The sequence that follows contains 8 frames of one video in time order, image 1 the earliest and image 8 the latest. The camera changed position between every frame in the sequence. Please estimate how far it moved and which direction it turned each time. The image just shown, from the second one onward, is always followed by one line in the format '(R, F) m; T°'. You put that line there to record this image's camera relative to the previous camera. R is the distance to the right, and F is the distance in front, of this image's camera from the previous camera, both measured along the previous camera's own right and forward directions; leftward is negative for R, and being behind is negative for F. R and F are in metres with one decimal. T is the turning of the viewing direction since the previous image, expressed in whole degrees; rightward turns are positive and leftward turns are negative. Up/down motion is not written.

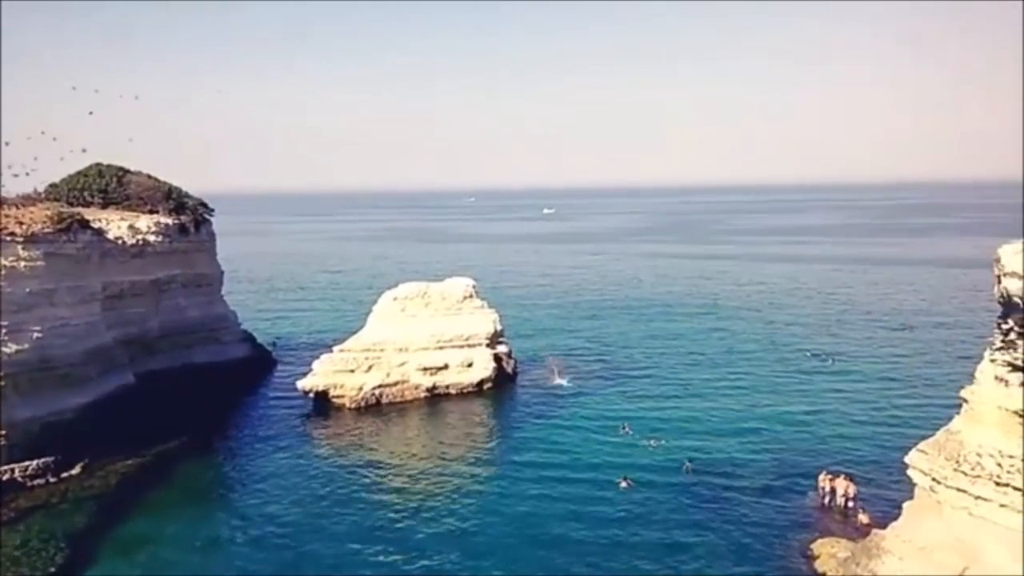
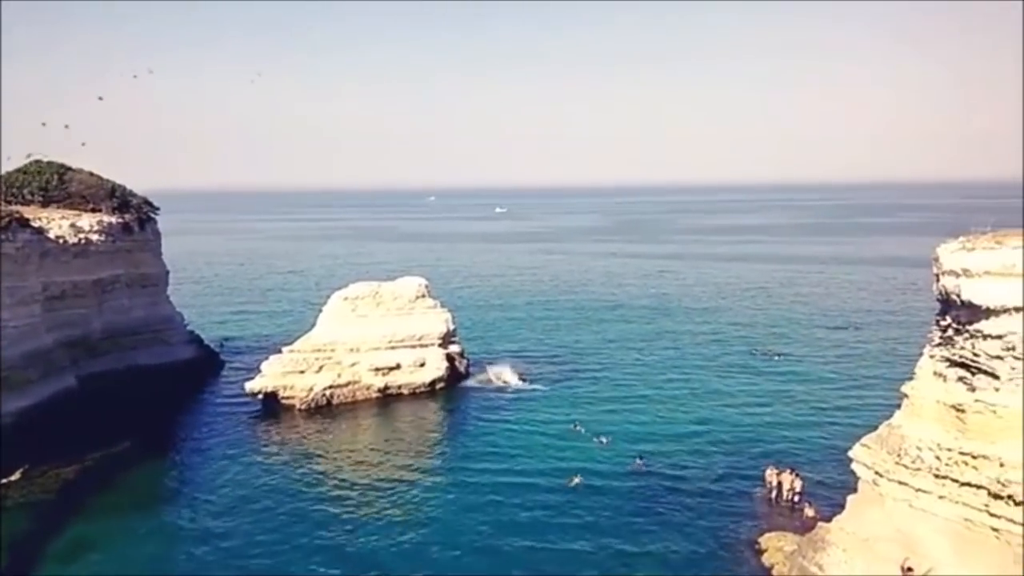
(+2.6, -1.3) m; -2°
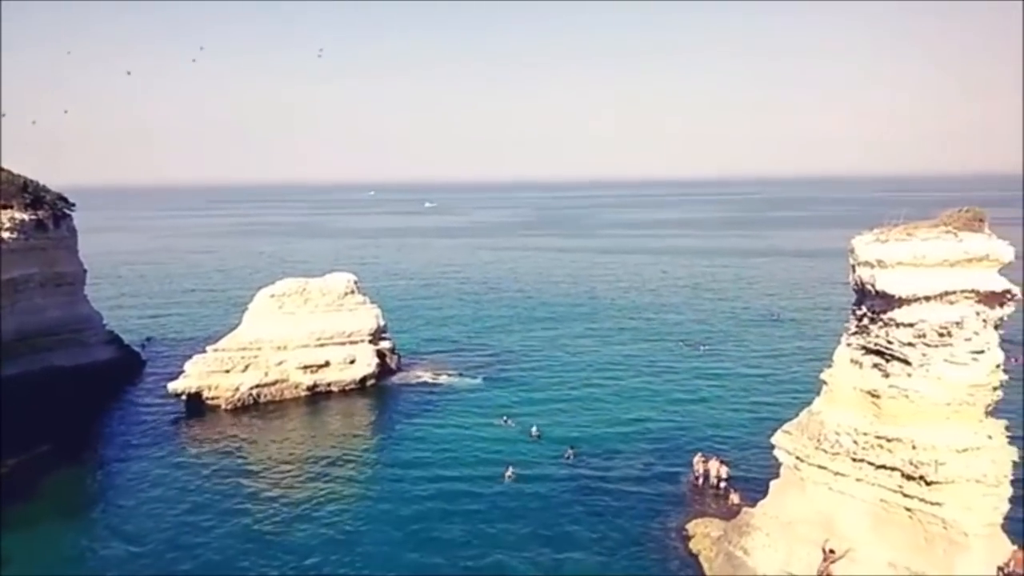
(+0.1, 0.0) m; +5°
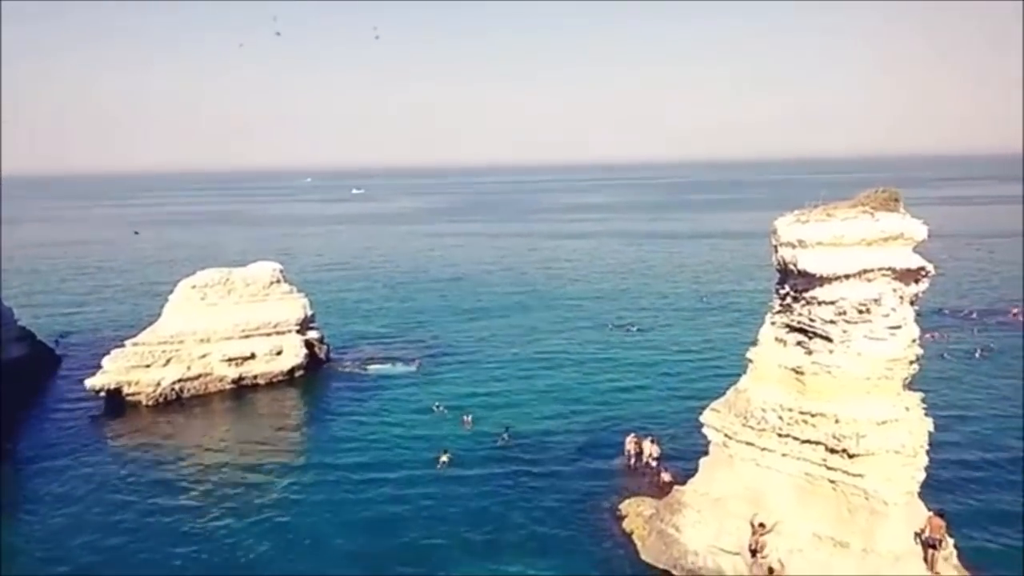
(+0.1, +0.2) m; +5°
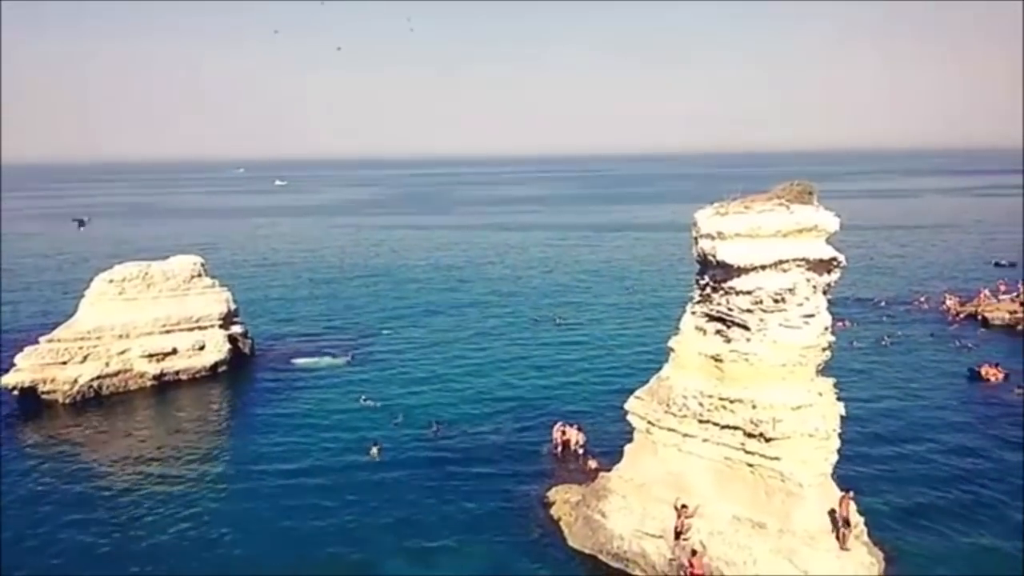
(+0.1, -0.3) m; +5°
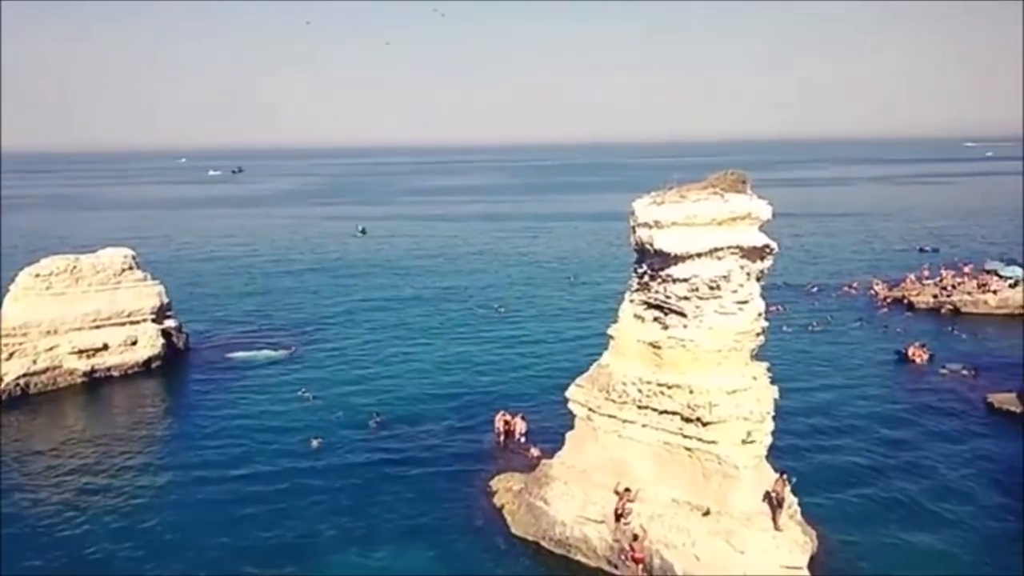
(0.0, -0.1) m; +4°
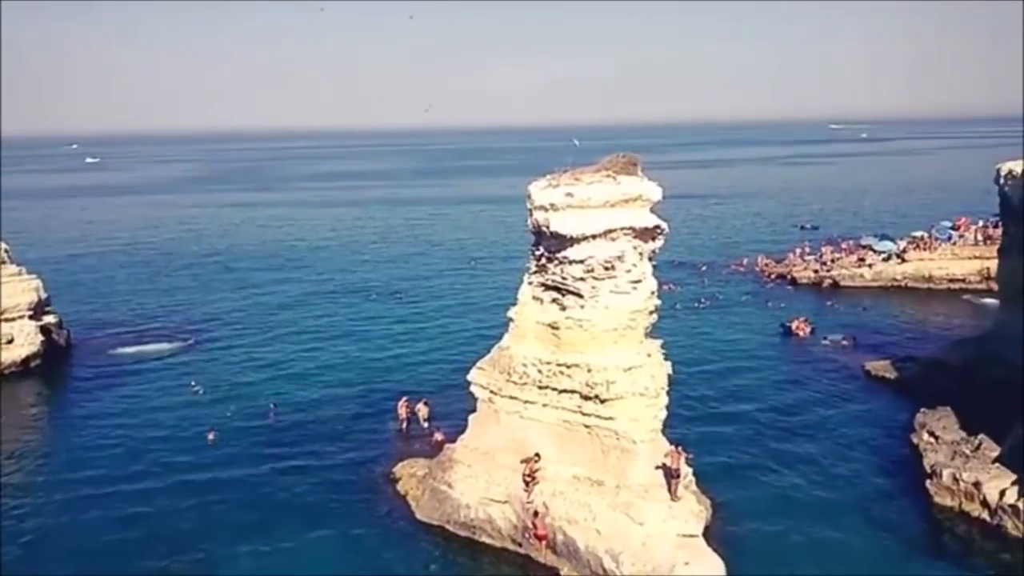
(0.0, -0.1) m; +7°
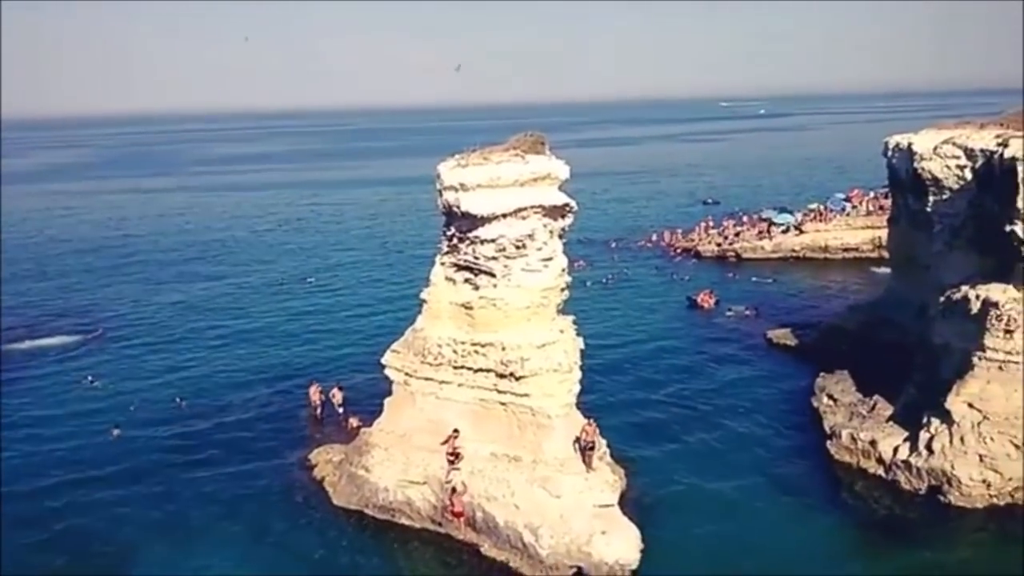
(0.0, -0.1) m; +6°
